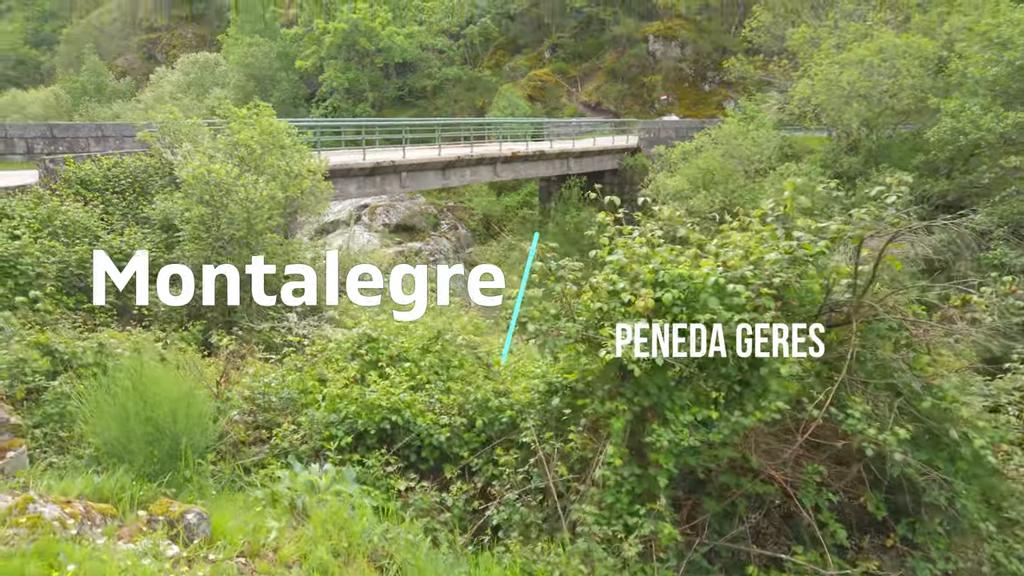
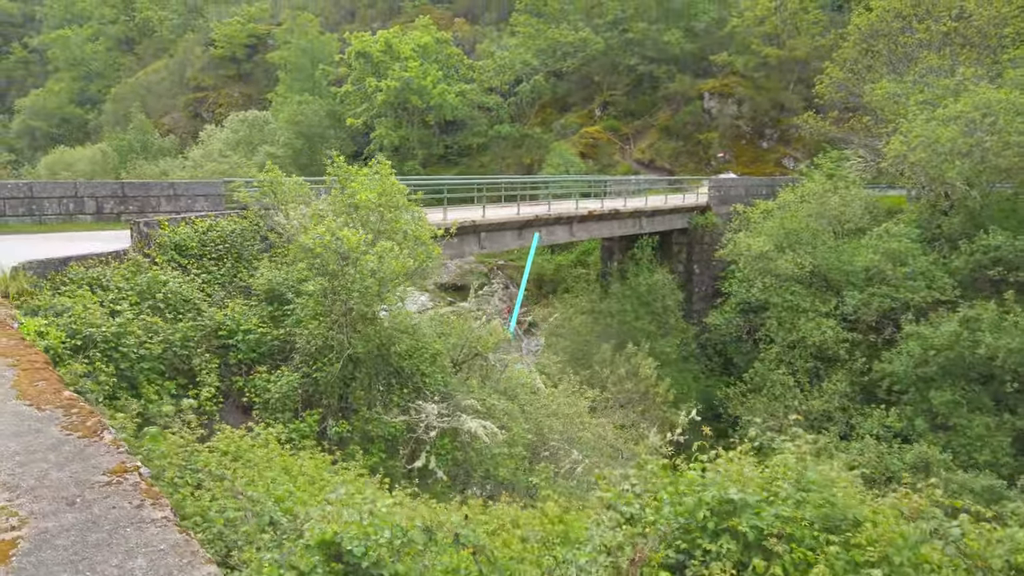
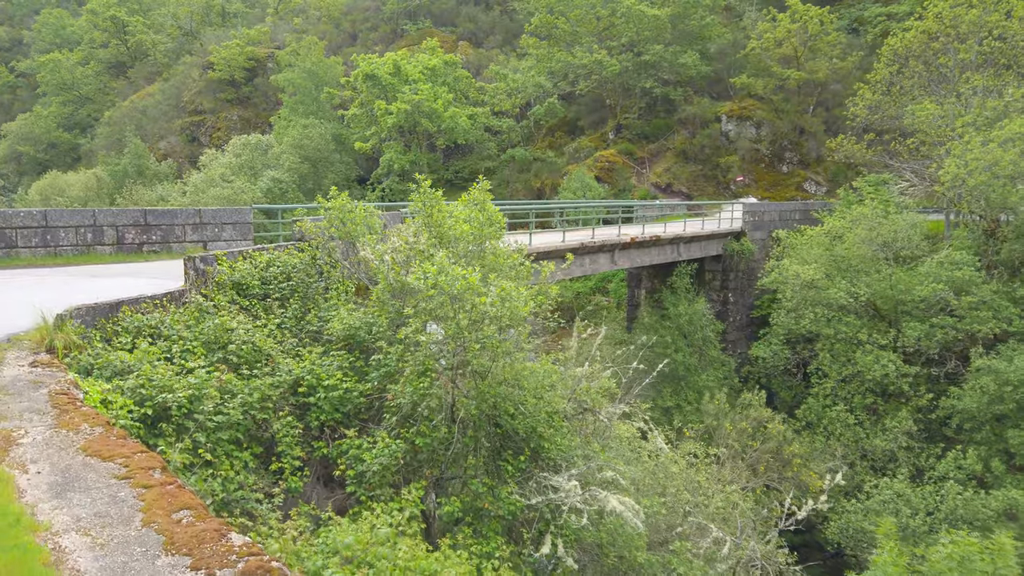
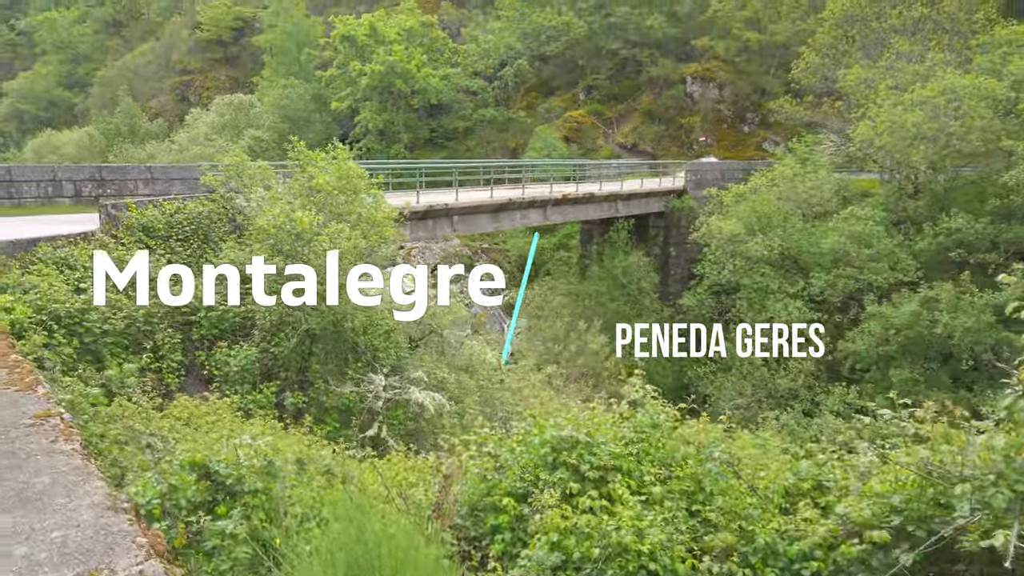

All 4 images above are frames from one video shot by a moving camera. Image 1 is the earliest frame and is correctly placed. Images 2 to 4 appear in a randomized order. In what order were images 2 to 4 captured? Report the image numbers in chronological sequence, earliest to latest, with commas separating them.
4, 2, 3
